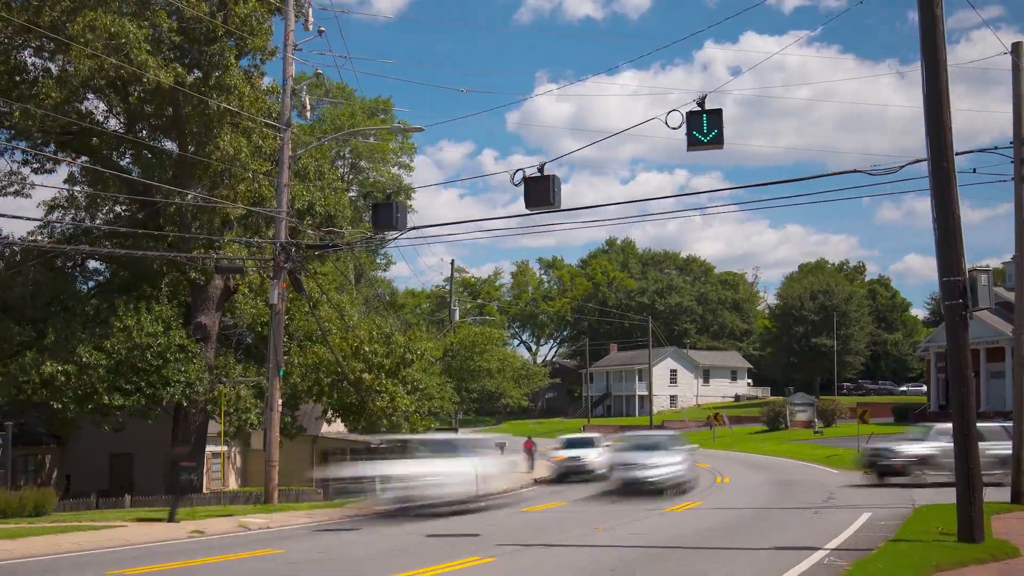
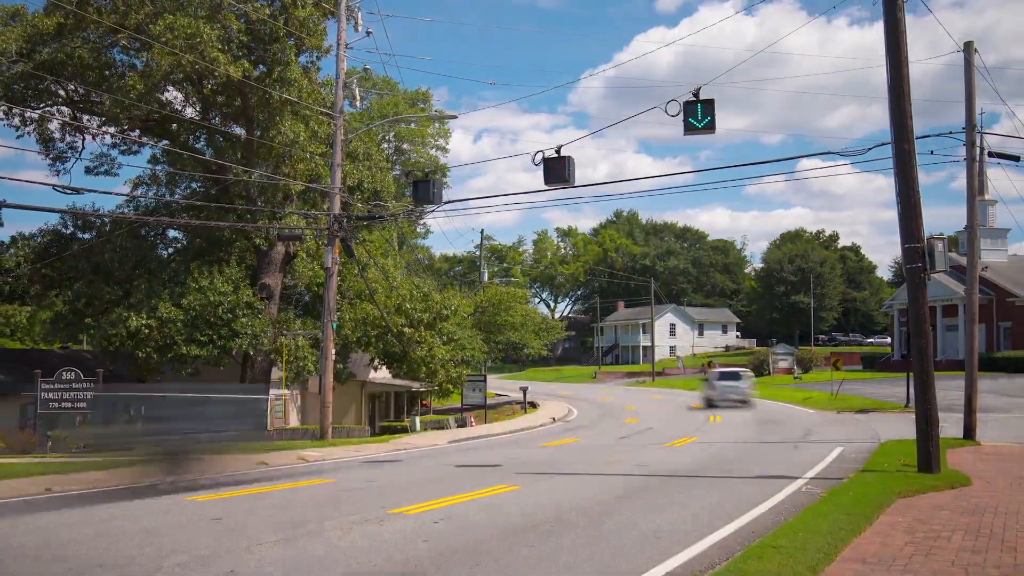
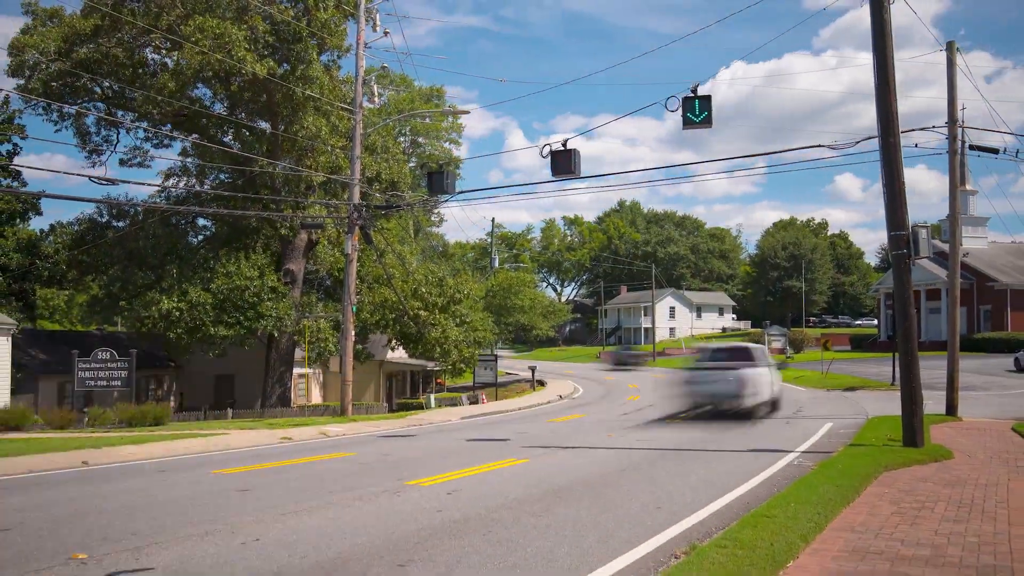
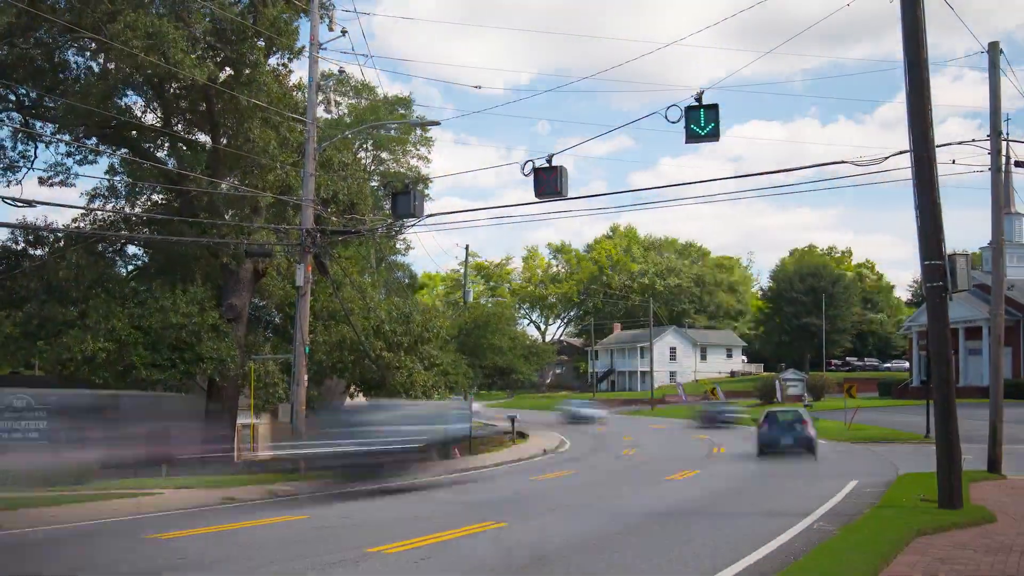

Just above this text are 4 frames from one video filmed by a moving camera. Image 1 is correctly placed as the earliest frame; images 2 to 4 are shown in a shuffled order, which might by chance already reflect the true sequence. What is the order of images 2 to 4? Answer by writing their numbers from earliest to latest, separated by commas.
4, 2, 3
